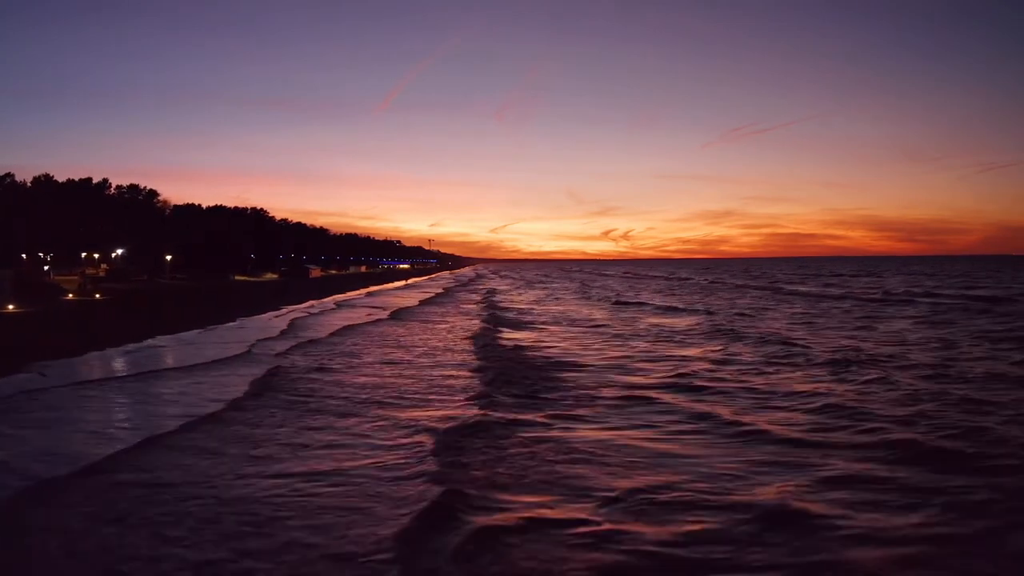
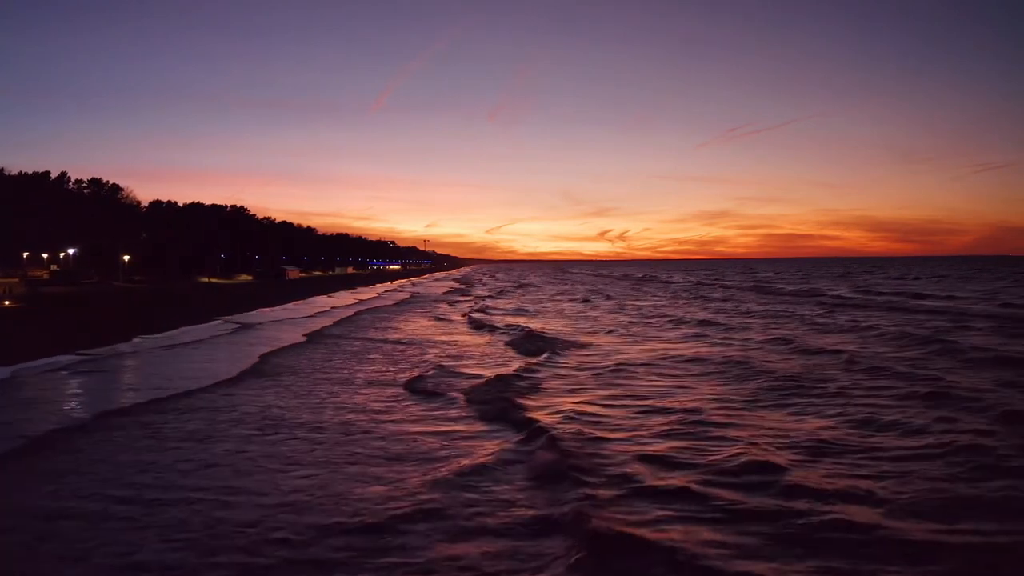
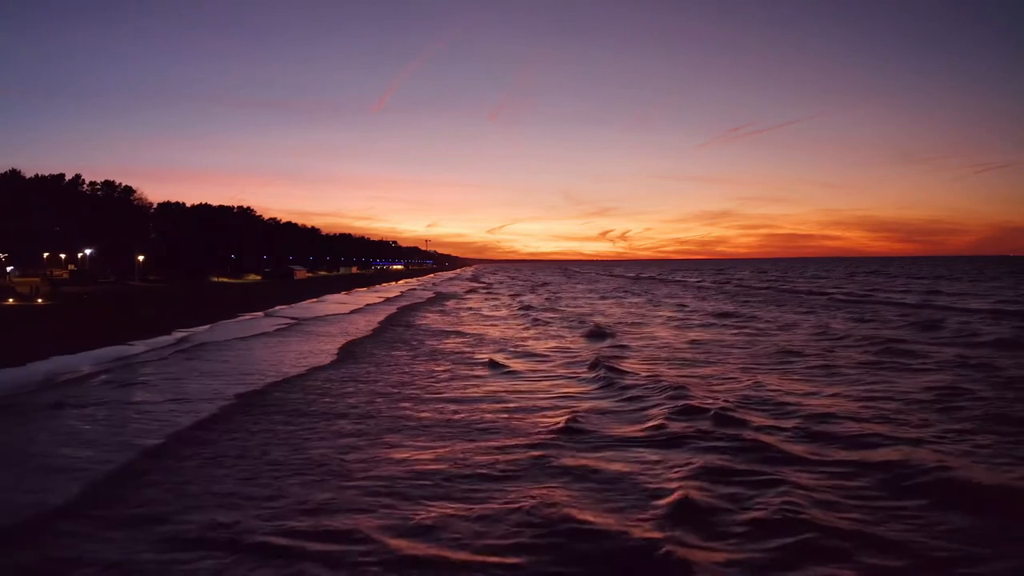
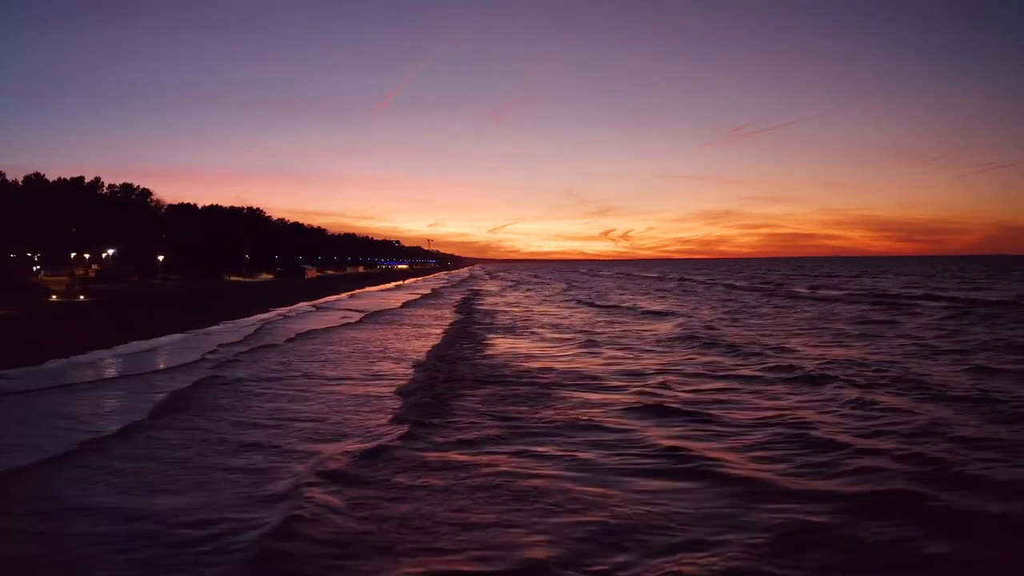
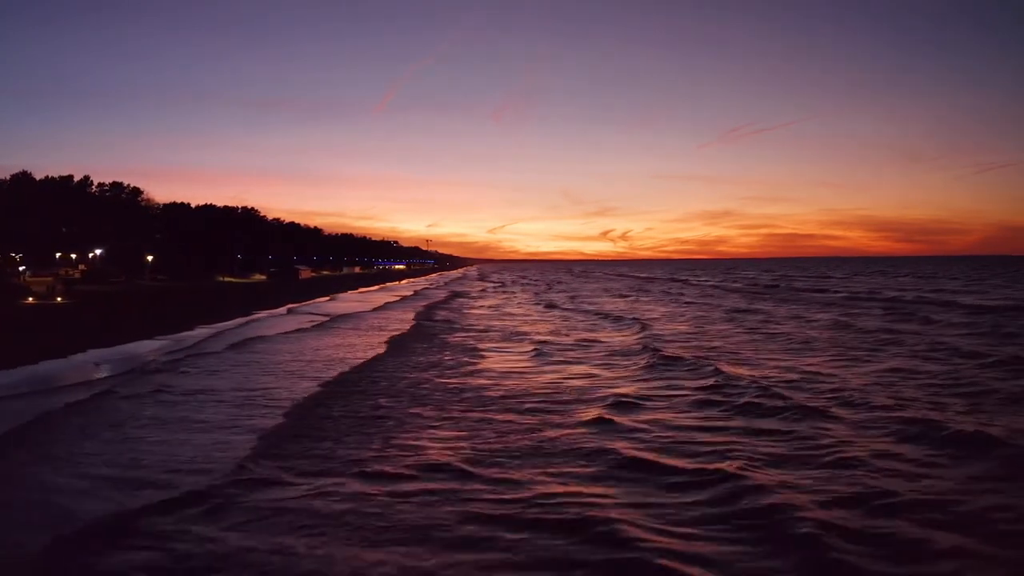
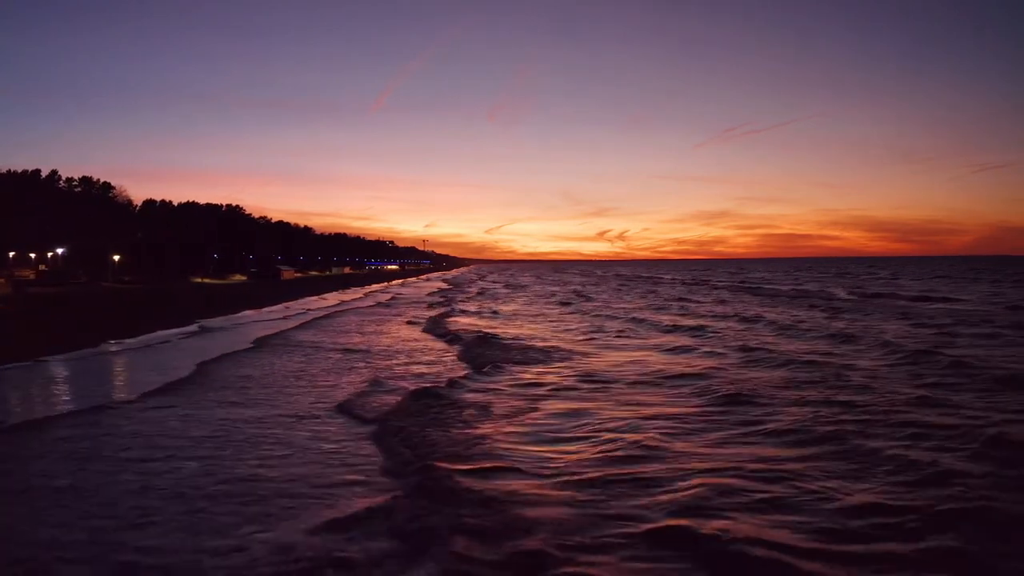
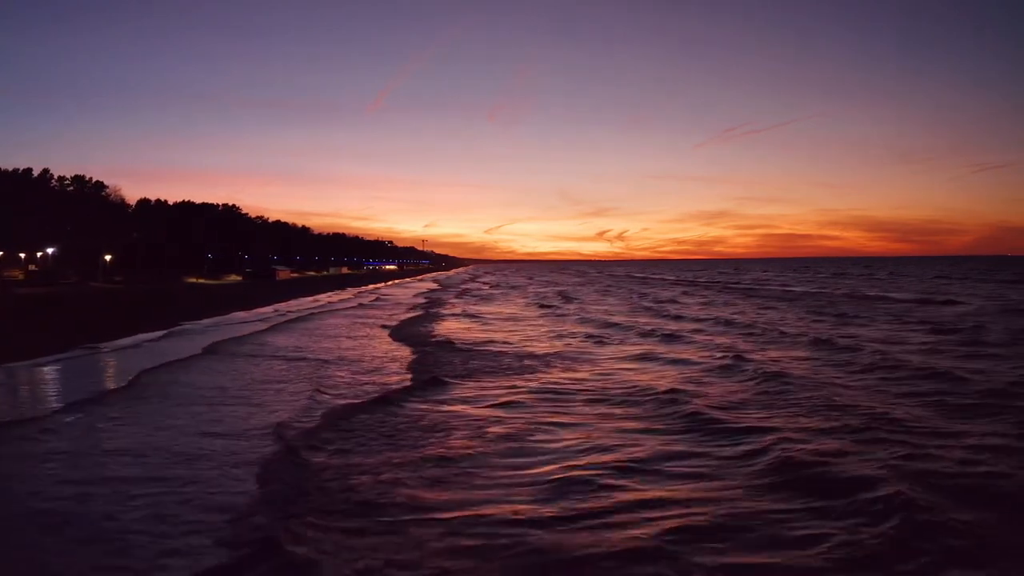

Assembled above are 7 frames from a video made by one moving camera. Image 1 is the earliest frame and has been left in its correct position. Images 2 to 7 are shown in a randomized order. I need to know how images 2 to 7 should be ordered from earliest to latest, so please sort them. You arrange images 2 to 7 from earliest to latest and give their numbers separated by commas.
4, 5, 3, 2, 6, 7
